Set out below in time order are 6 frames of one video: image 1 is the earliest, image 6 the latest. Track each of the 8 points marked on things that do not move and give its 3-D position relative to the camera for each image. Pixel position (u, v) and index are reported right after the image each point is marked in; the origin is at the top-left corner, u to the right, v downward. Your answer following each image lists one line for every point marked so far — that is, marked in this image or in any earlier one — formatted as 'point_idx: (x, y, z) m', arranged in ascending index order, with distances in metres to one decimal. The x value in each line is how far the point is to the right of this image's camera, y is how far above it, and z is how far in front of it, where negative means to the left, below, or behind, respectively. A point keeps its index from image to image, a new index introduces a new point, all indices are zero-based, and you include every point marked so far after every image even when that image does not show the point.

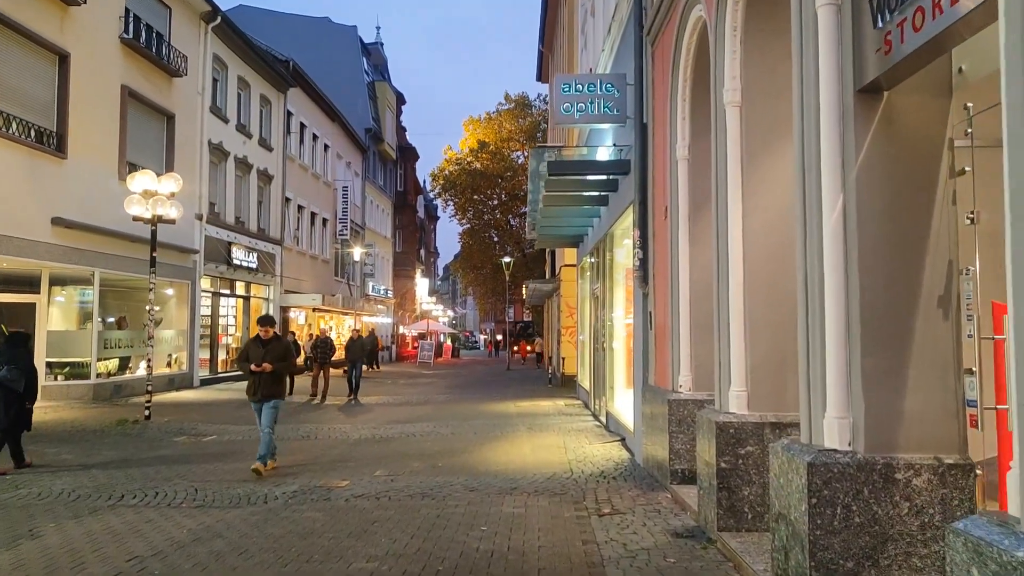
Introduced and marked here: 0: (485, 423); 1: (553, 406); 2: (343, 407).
0: (-0.5, -2.4, +14.1) m
1: (+0.9, -2.5, +17.2) m
2: (-3.8, -2.7, +17.7) m
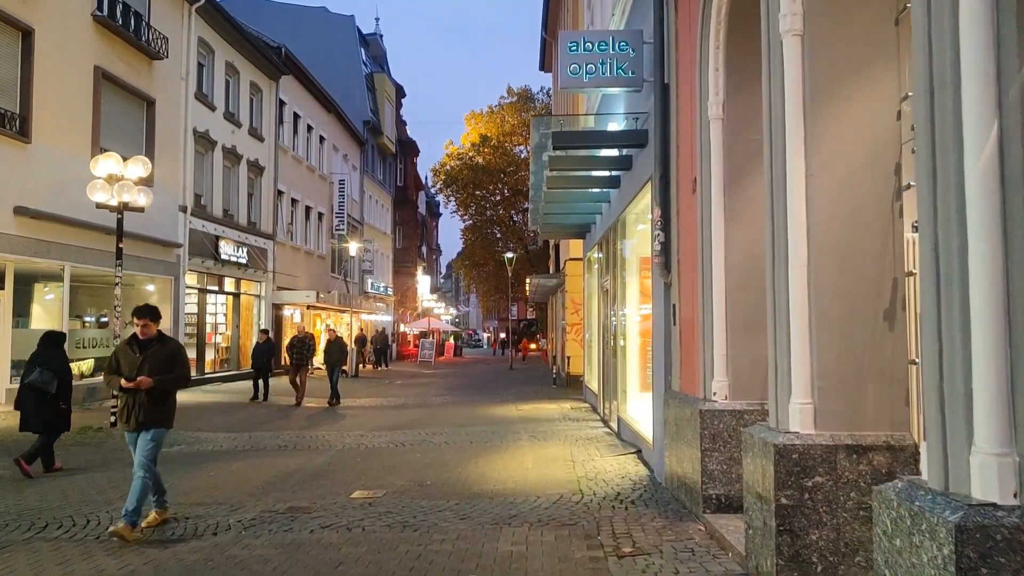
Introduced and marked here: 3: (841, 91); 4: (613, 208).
0: (-0.5, -2.2, +12.7) m
1: (+0.9, -2.4, +15.8) m
2: (-3.7, -2.5, +16.4) m
3: (+1.9, +1.1, +4.6) m
4: (+1.6, +1.3, +13.0) m
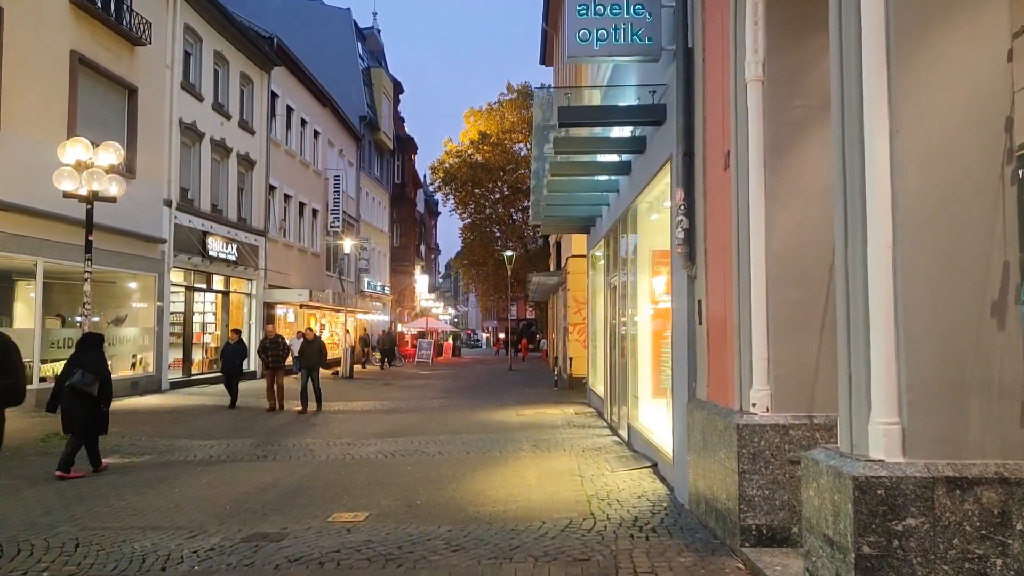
0: (-0.5, -2.2, +11.8) m
1: (+0.9, -2.3, +14.8) m
2: (-3.7, -2.5, +15.4) m
3: (+1.9, +1.2, +3.6) m
4: (+1.6, +1.4, +12.1) m
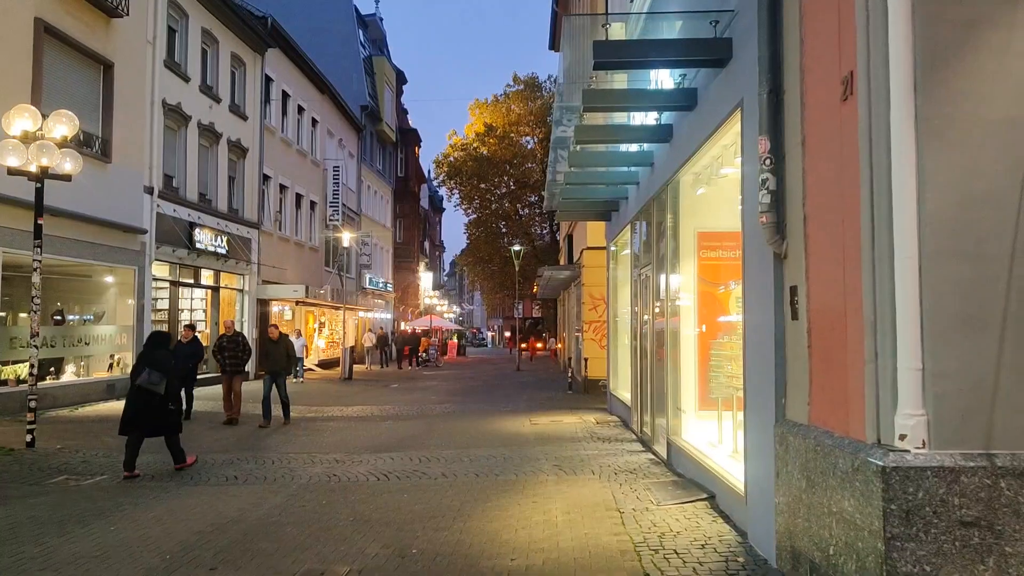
0: (-0.3, -2.1, +10.0) m
1: (+1.1, -2.2, +13.1) m
2: (-3.5, -2.4, +13.7) m
3: (+2.1, +1.3, +1.9) m
4: (+1.8, +1.5, +10.3) m
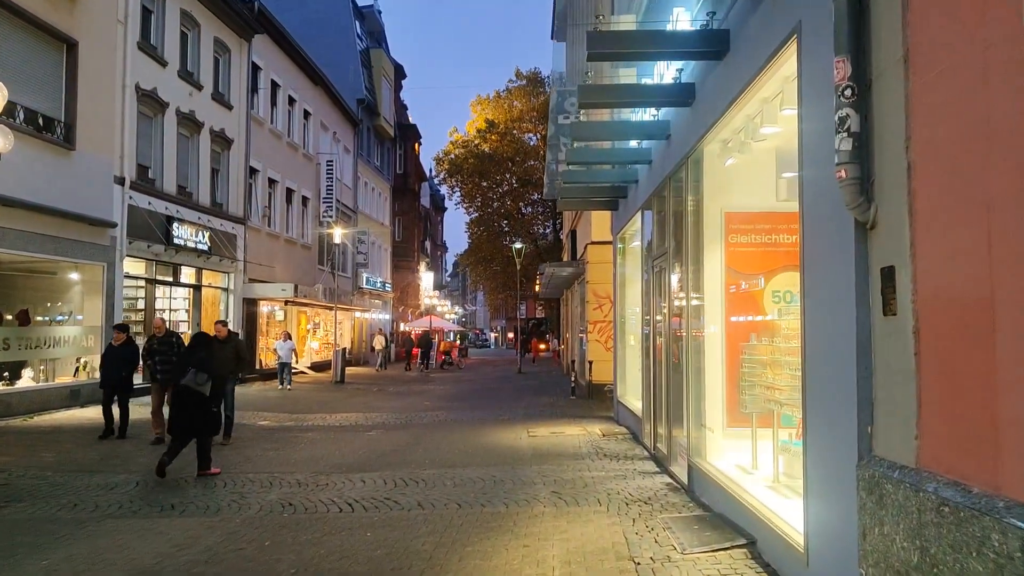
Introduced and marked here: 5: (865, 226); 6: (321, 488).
0: (-0.3, -2.0, +8.6) m
1: (+1.1, -2.2, +11.6) m
2: (-3.6, -2.3, +12.3) m
3: (+1.9, +1.4, +0.4) m
4: (+1.8, +1.5, +8.9) m
5: (+1.6, +0.3, +3.6) m
6: (-2.0, -2.1, +8.4) m
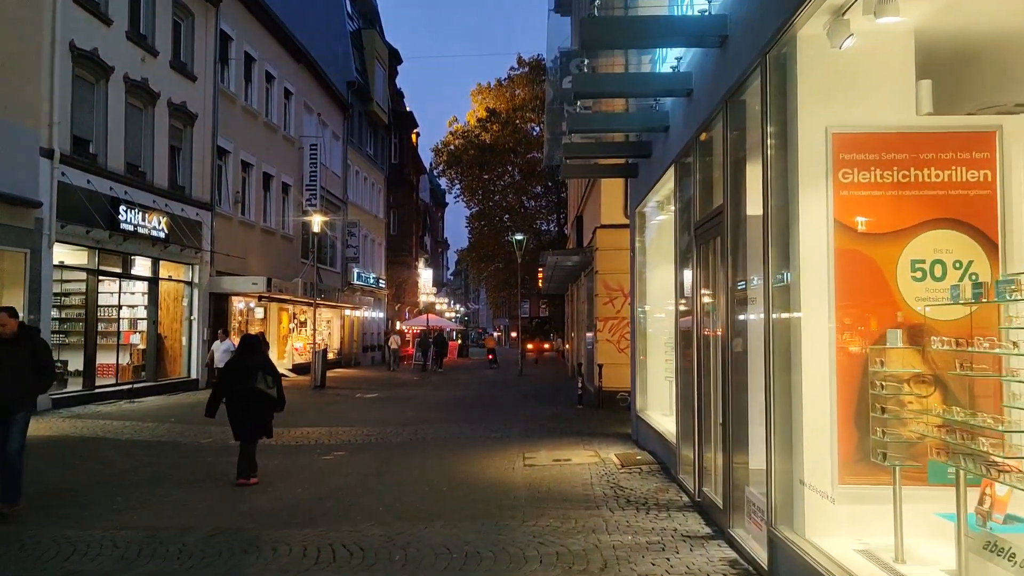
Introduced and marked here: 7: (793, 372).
0: (-0.5, -1.8, +5.8) m
1: (+1.0, -2.0, +8.9) m
2: (-3.7, -2.1, +9.5) m
3: (+1.8, +1.5, -2.4) m
4: (+1.6, +1.7, +6.1) m
5: (+1.4, +0.5, +0.8) m
6: (-2.1, -1.9, +5.6) m
7: (+1.7, -0.5, +4.7) m
